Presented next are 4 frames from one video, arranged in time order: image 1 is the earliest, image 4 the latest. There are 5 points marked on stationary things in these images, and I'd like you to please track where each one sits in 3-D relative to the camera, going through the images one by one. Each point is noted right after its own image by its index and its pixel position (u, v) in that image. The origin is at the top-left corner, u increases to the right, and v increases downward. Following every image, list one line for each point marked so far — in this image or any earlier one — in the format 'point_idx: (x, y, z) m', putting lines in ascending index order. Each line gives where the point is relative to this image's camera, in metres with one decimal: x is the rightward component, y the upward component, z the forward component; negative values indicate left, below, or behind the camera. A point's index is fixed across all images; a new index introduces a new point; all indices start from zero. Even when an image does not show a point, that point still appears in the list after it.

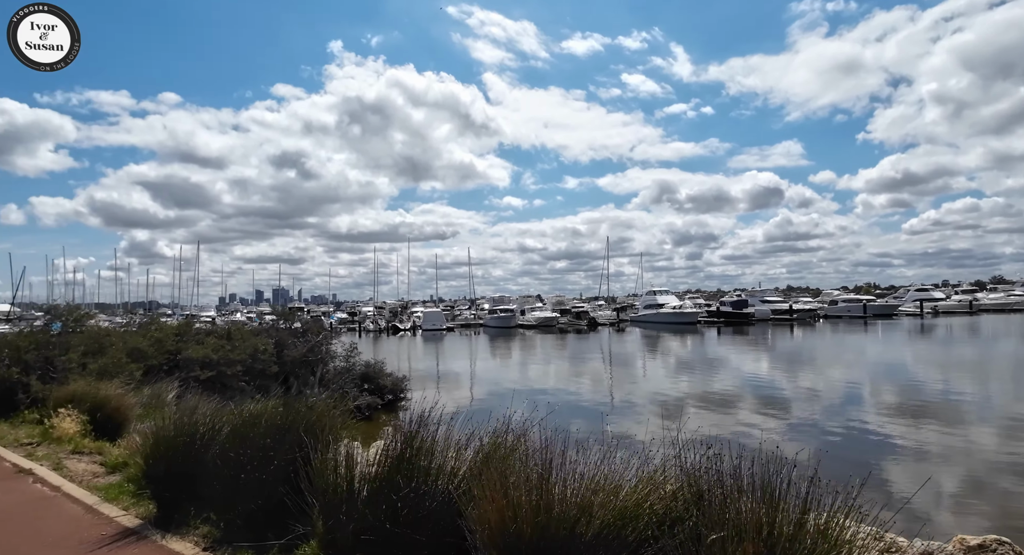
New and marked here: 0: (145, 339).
0: (-10.6, -1.8, +17.8) m
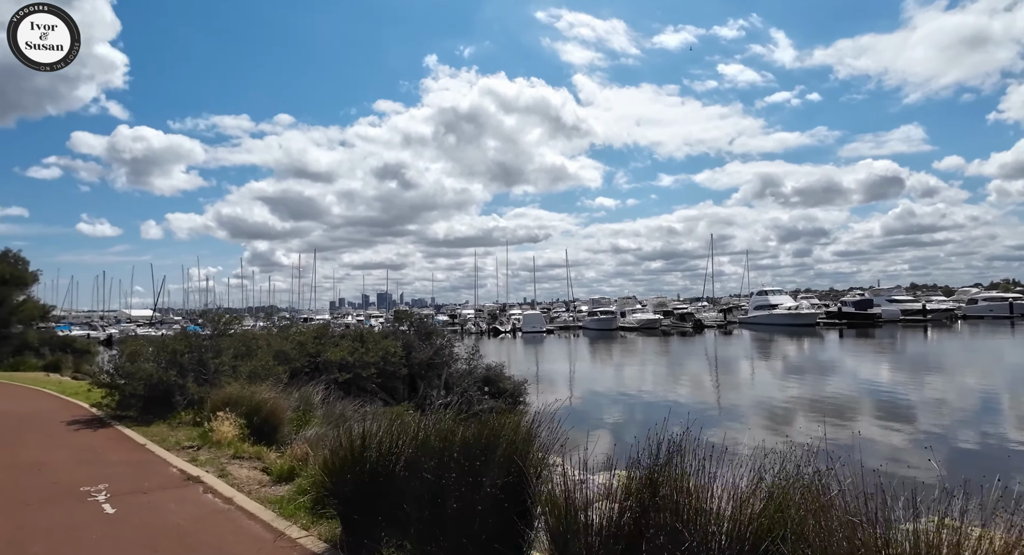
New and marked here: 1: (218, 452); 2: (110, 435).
0: (-6.5, -1.9, +18.0) m
1: (-5.2, -3.1, +10.8) m
2: (-8.2, -3.2, +12.5) m
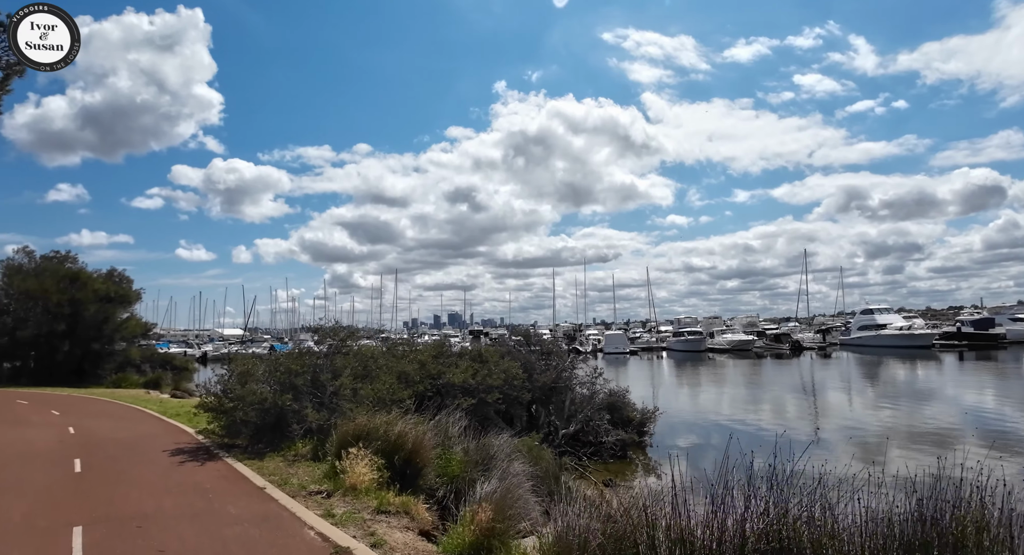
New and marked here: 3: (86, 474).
0: (-2.6, -2.1, +15.6) m
1: (-2.1, -3.1, +8.3) m
2: (-4.9, -3.3, +10.4) m
3: (-7.2, -3.4, +10.4) m
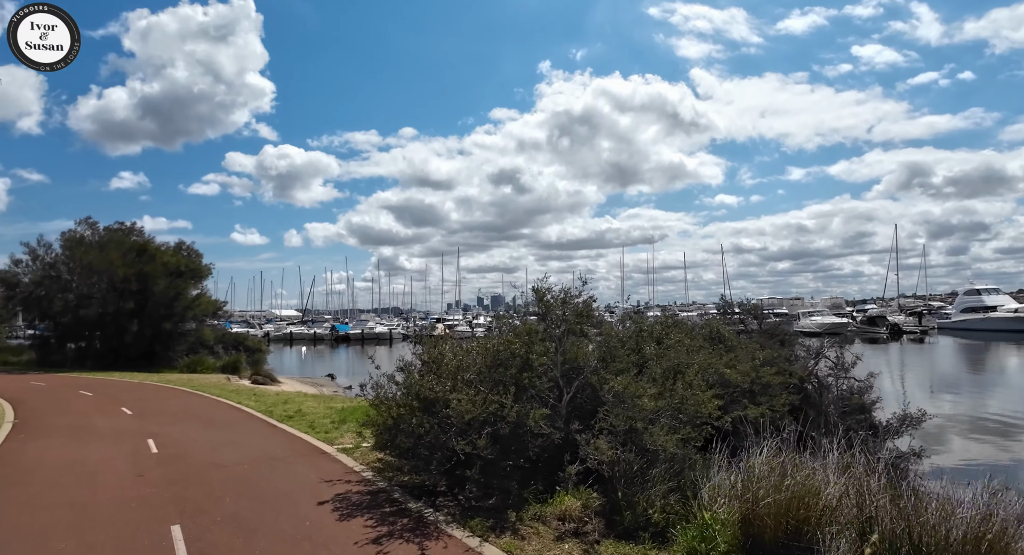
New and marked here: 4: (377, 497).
0: (+2.5, -1.1, +9.8) m
1: (+2.5, -2.2, +2.5) m
2: (-0.2, -2.4, +4.7) m
3: (-2.5, -2.5, +4.9) m
4: (-1.5, -2.6, +7.0) m
